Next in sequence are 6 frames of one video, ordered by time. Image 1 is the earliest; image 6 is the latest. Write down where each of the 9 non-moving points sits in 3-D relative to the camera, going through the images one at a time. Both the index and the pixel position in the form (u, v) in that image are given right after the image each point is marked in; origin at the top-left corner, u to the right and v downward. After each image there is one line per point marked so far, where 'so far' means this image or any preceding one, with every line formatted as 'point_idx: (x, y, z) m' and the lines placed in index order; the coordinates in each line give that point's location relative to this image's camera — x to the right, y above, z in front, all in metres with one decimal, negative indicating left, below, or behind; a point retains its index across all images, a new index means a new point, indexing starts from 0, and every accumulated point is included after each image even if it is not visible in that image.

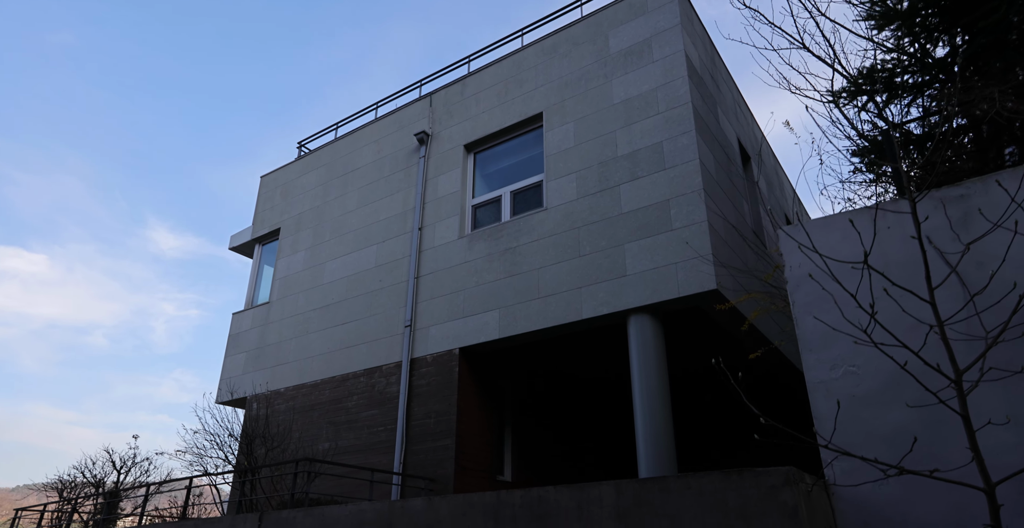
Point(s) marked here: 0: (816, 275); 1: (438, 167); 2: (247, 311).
0: (+2.3, -0.1, +5.2) m
1: (-1.2, +1.6, +11.3) m
2: (-5.0, -0.9, +12.9) m
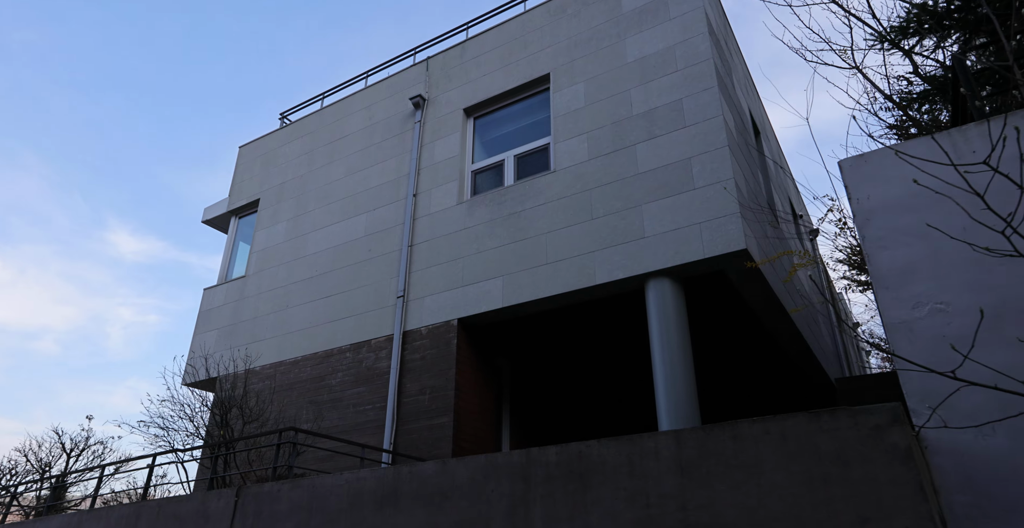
0: (+2.5, +0.4, +4.6) m
1: (-1.2, +2.0, +10.6) m
2: (-5.1, -0.4, +12.0) m
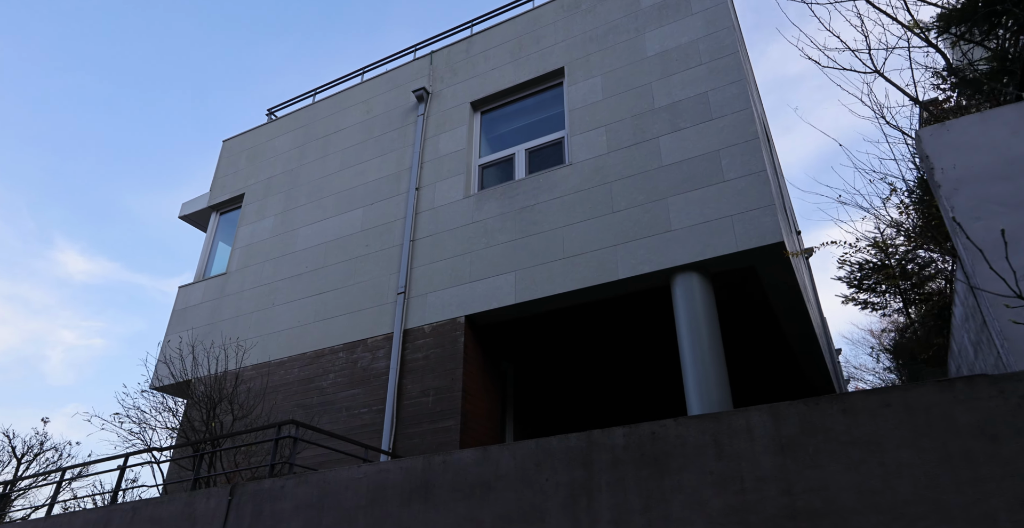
0: (+2.9, +0.5, +4.3) m
1: (-1.1, +2.1, +10.1) m
2: (-5.1, -0.3, +11.2) m
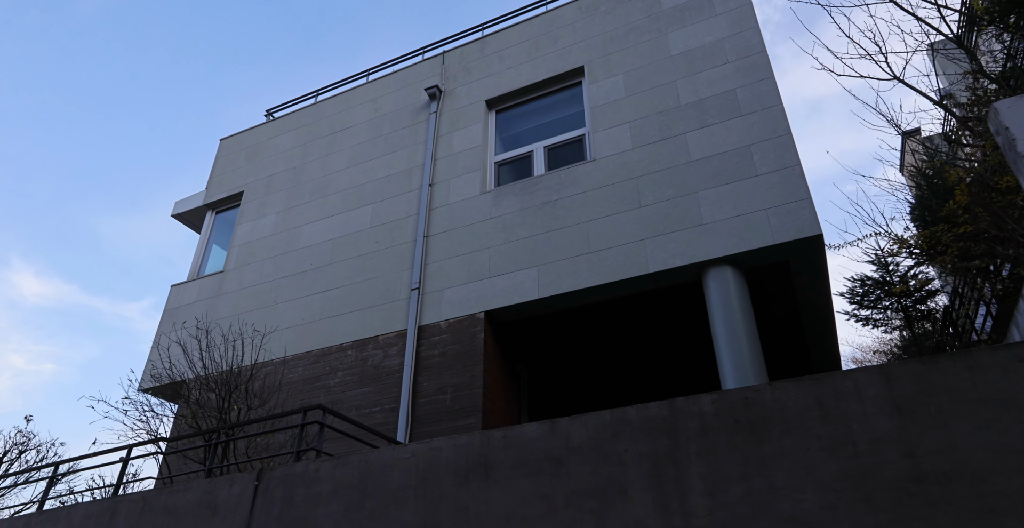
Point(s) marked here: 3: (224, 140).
0: (+3.4, +0.7, +4.2) m
1: (-0.9, +2.0, +9.9) m
2: (-5.0, -0.3, +10.7) m
3: (-5.3, +2.3, +12.6) m
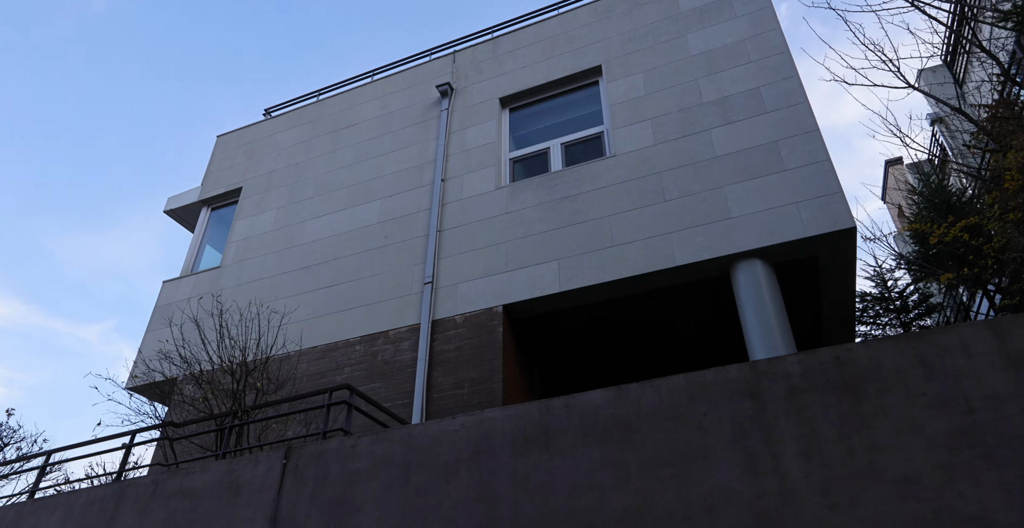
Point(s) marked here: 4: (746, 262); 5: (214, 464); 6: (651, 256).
0: (+3.7, +0.9, +4.2) m
1: (-0.7, +2.1, +9.8) m
2: (-4.9, -0.2, +10.3) m
3: (-5.2, +2.3, +12.3) m
4: (+2.3, 0.0, +6.9) m
5: (-2.1, -1.4, +4.8) m
6: (+1.5, +0.1, +7.2) m
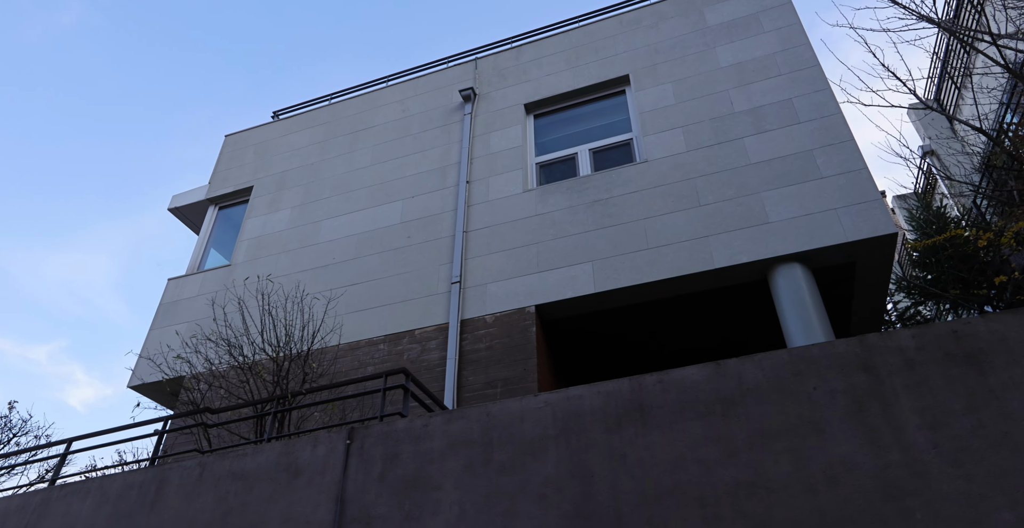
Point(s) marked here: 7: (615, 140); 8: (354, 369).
0: (+4.3, +0.9, +4.3) m
1: (-0.3, +2.0, +9.7) m
2: (-4.6, -0.2, +10.0) m
3: (-4.9, +2.2, +12.1) m
4: (+2.7, 0.0, +6.9) m
5: (-1.6, -1.2, +4.6) m
6: (+1.9, +0.1, +7.2) m
7: (+1.3, +1.6, +8.9) m
8: (-1.9, -1.2, +7.9) m
